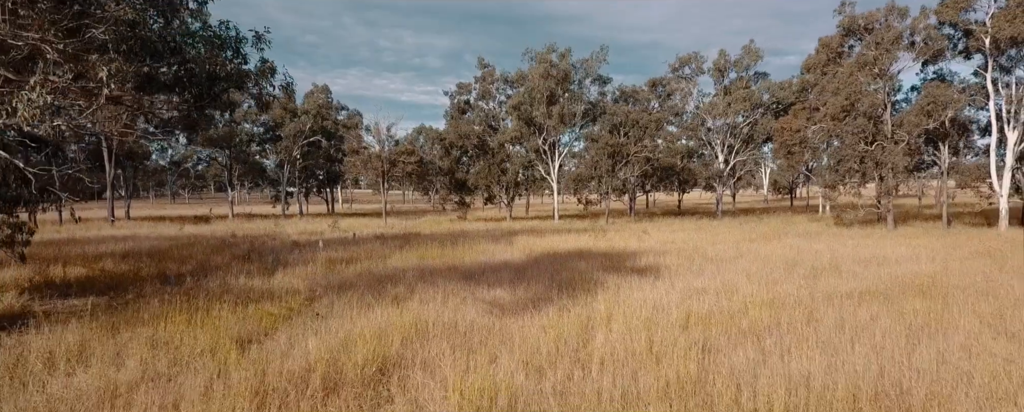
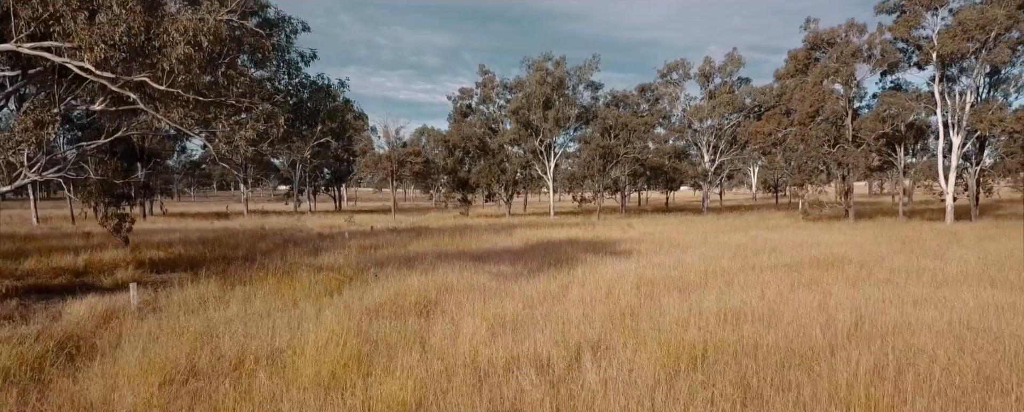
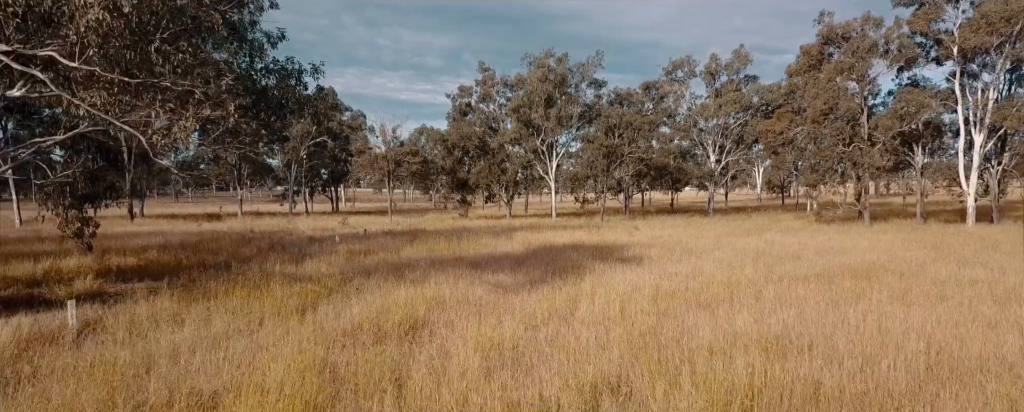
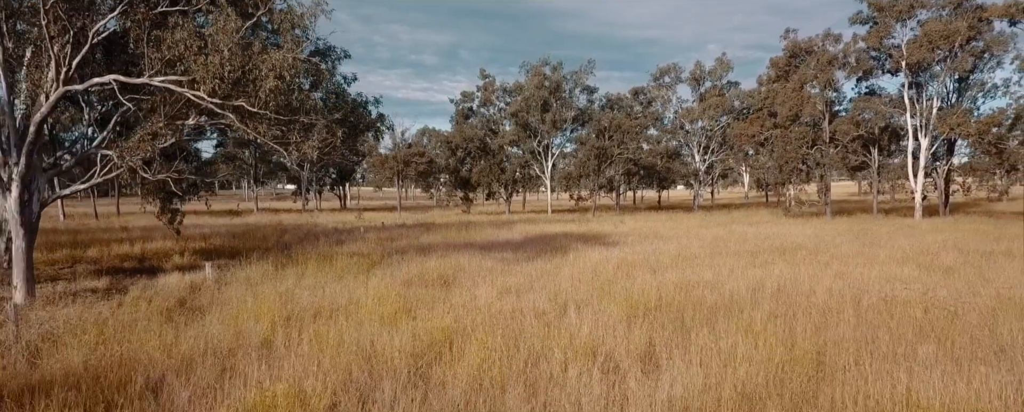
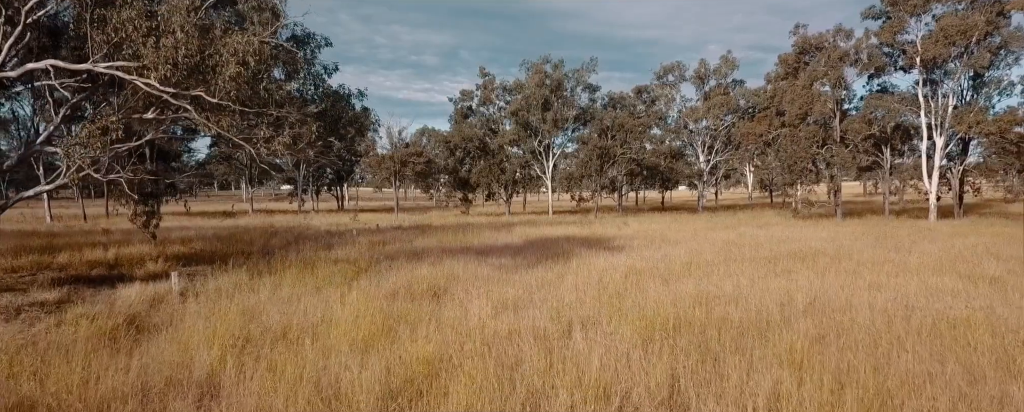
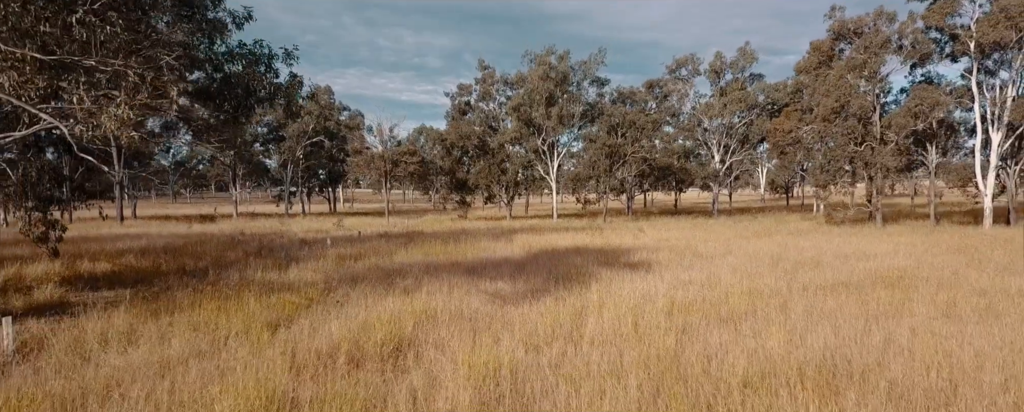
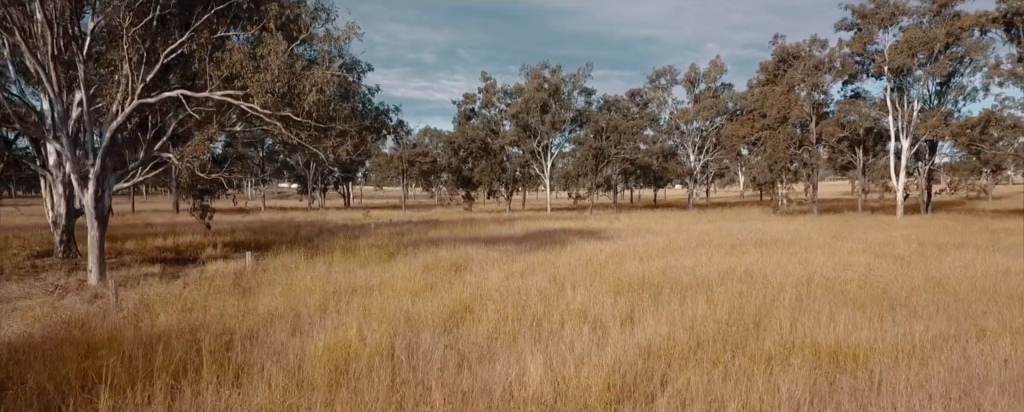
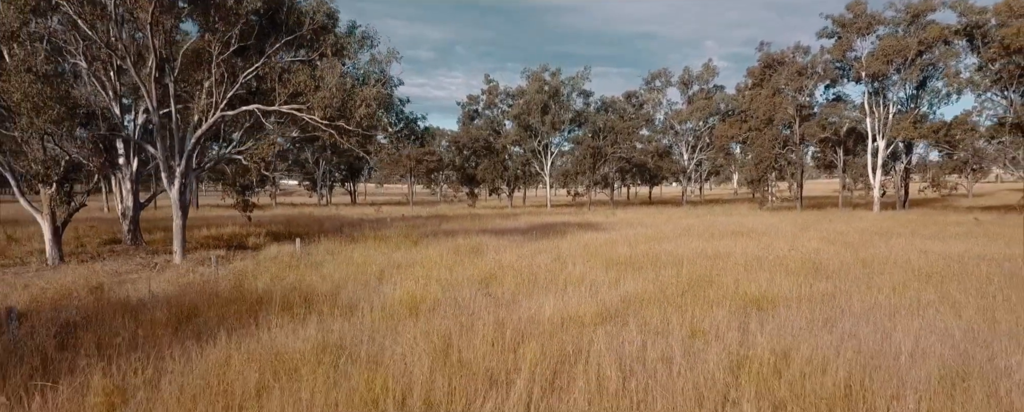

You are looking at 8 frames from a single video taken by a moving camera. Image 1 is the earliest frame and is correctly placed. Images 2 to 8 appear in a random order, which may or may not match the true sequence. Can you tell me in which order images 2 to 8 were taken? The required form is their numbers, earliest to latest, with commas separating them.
6, 3, 2, 5, 4, 7, 8
